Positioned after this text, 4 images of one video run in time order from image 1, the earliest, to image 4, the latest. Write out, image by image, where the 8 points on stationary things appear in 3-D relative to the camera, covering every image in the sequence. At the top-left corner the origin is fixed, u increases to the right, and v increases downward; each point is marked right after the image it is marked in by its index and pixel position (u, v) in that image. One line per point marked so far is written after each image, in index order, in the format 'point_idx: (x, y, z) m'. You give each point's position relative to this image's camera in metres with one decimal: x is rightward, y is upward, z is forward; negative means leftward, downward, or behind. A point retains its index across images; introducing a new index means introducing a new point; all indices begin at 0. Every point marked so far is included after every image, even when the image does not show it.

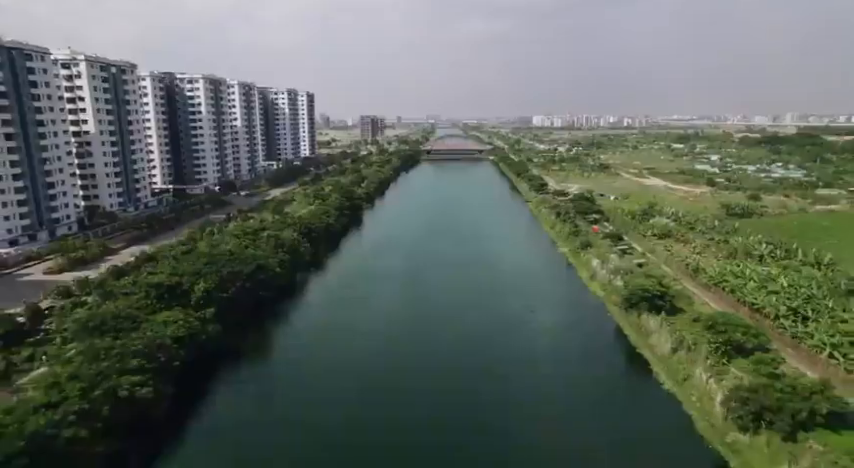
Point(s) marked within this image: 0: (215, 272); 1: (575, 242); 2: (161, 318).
0: (-5.0, -0.9, +12.3) m
1: (+5.6, -0.3, +19.4) m
2: (-5.0, -1.6, +9.7) m
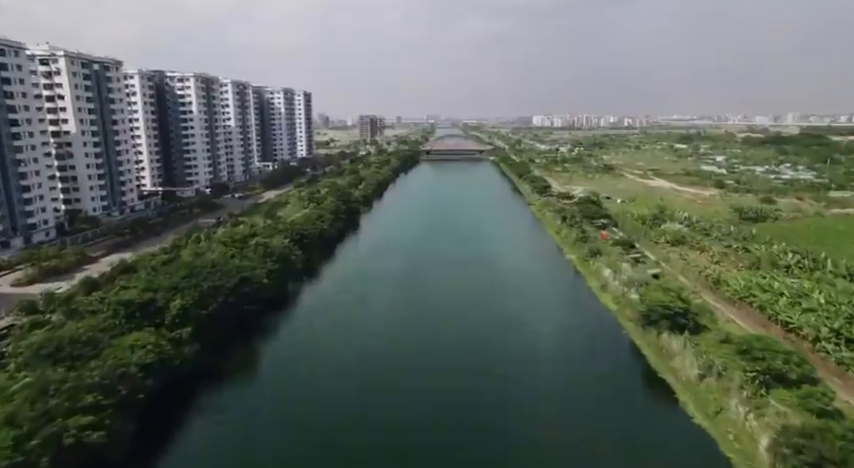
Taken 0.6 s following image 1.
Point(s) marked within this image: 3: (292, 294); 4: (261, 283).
0: (-5.1, -1.1, +11.2) m
1: (+5.6, -0.5, +18.3) m
2: (-5.0, -1.8, +8.7) m
3: (-4.3, -1.9, +16.4) m
4: (-4.2, -1.2, +13.0) m
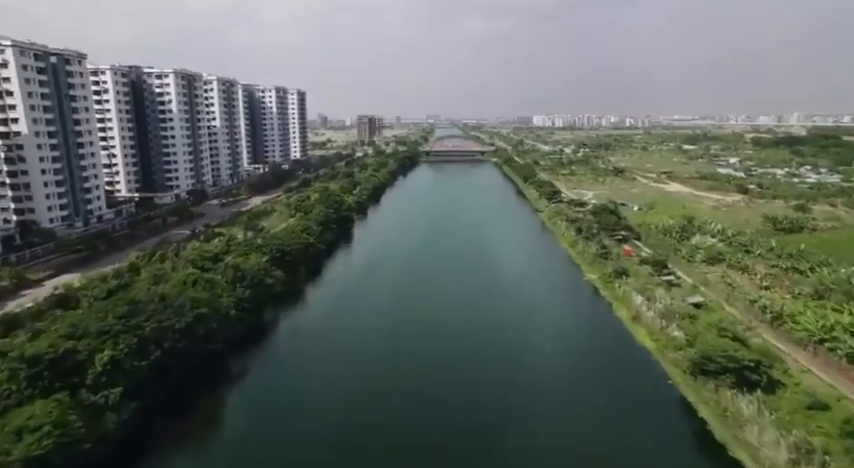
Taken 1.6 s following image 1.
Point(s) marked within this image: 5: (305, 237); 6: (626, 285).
0: (-5.1, -1.6, +8.9) m
1: (+5.5, -1.0, +16.0) m
2: (-5.0, -2.3, +6.4) m
3: (-4.3, -2.4, +14.1) m
4: (-4.2, -1.7, +10.7) m
5: (-4.3, -0.1, +18.2) m
6: (+5.5, -1.4, +14.4) m
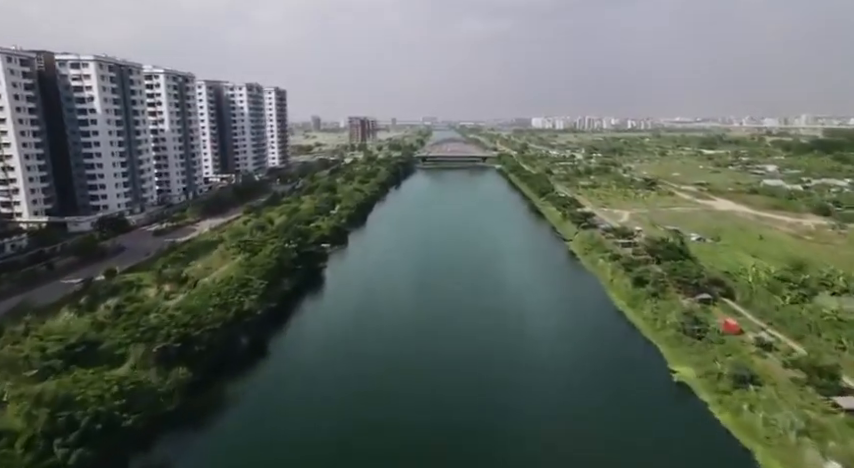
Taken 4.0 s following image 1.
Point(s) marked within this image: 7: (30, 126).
0: (-5.1, -3.0, +2.8) m
1: (+5.4, -2.4, +10.0) m
2: (-5.1, -3.7, +0.3) m
3: (-4.4, -3.8, +8.0) m
4: (-4.3, -3.1, +4.6) m
5: (-4.4, -1.5, +12.1) m
6: (+5.4, -2.8, +8.3) m
7: (-15.1, +4.0, +19.4) m
